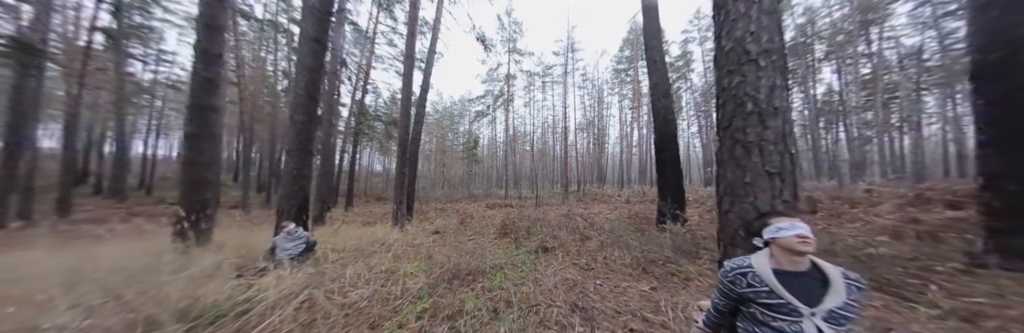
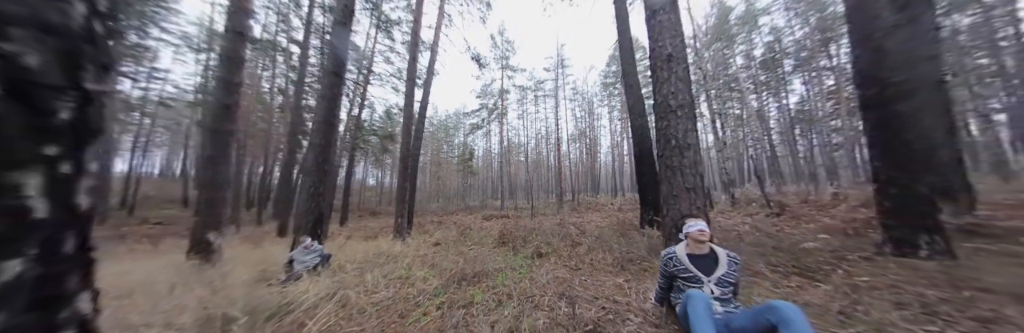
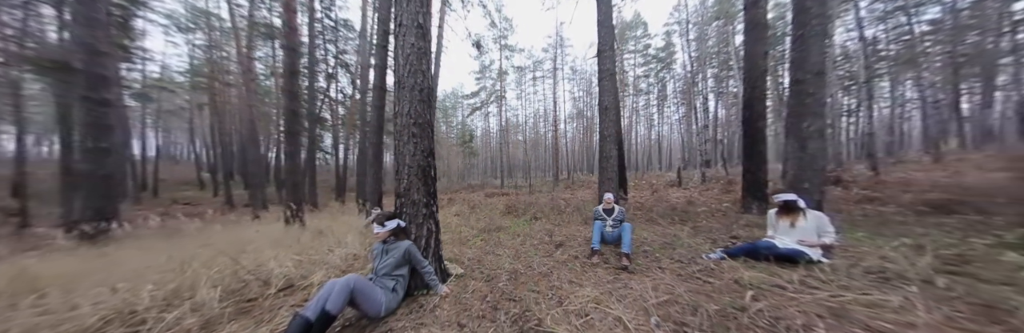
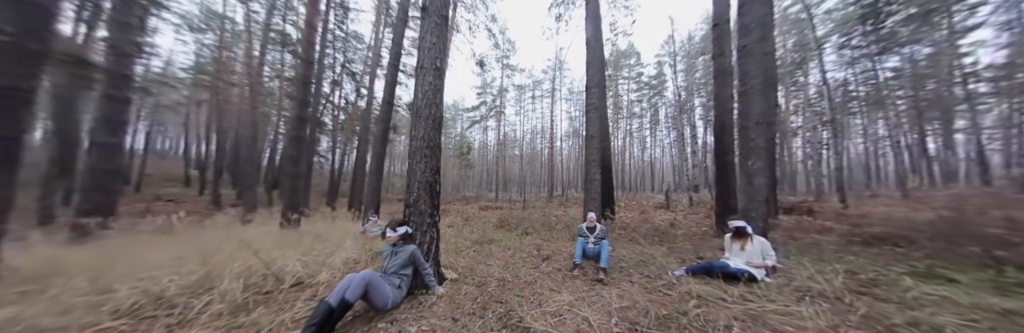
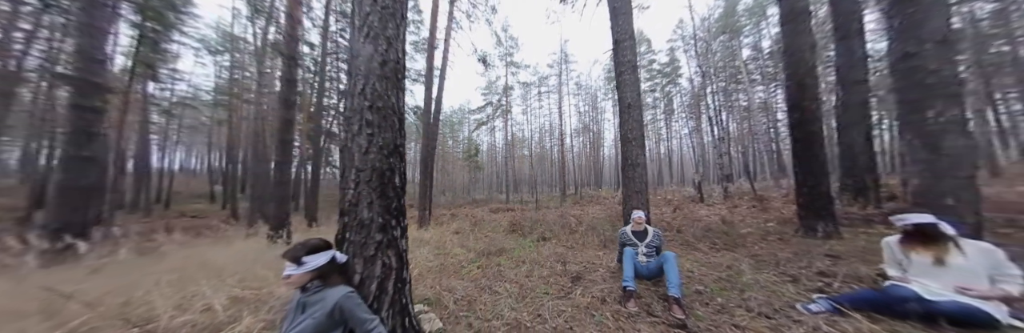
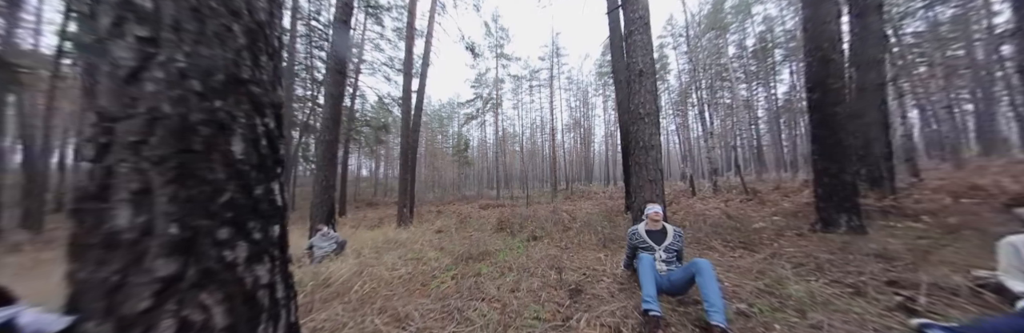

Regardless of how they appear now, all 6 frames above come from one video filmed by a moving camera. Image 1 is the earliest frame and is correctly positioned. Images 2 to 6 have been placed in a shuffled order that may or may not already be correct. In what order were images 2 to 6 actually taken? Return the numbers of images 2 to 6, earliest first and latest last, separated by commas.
2, 6, 5, 3, 4
